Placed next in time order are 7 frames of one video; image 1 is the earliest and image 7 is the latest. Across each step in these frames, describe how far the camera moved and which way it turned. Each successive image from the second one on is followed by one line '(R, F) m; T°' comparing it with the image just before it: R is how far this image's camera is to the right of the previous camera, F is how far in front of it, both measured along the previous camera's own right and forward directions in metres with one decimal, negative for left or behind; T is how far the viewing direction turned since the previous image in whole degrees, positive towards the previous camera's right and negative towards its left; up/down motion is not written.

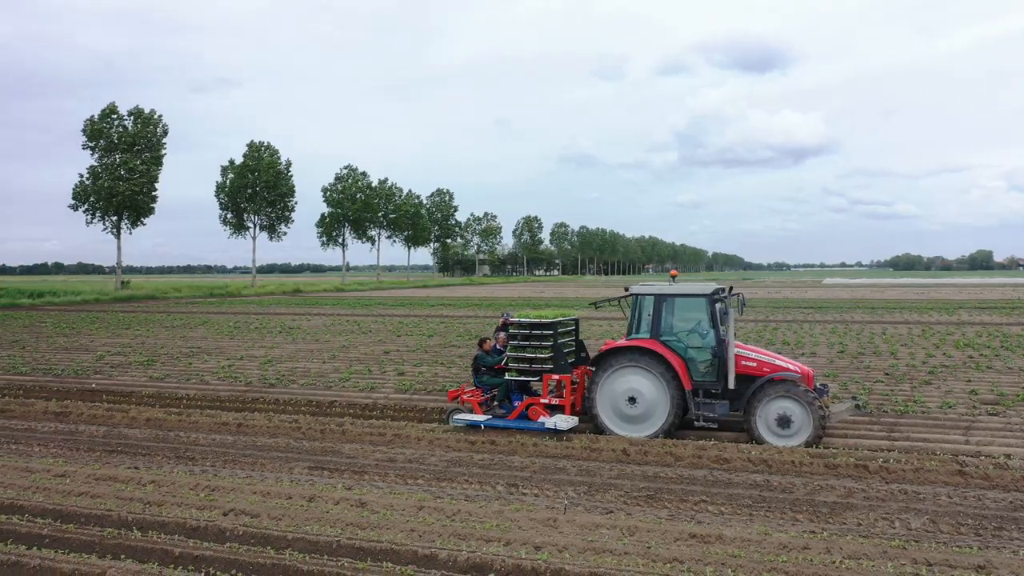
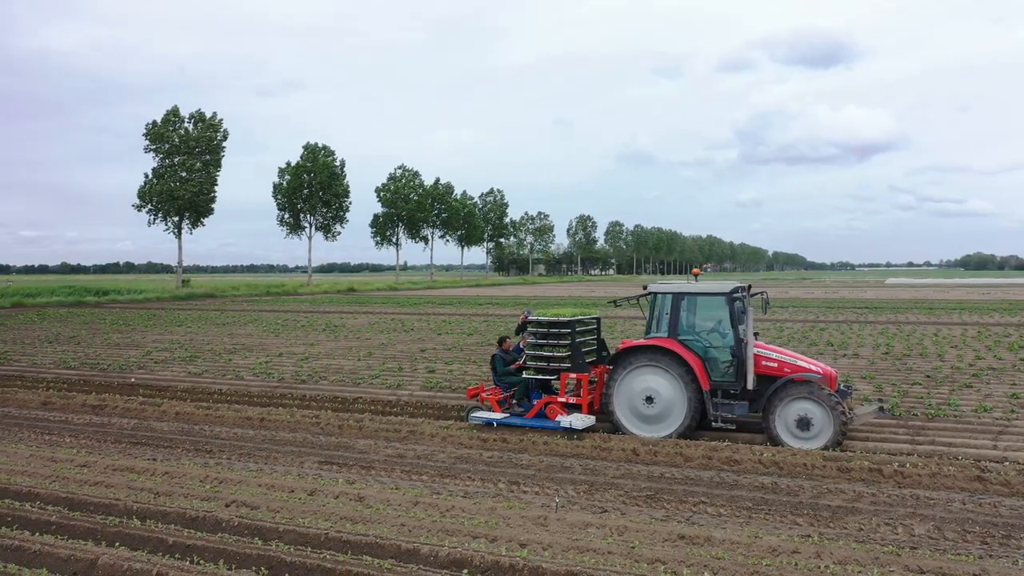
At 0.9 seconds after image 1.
(+0.5, 0.0) m; -4°
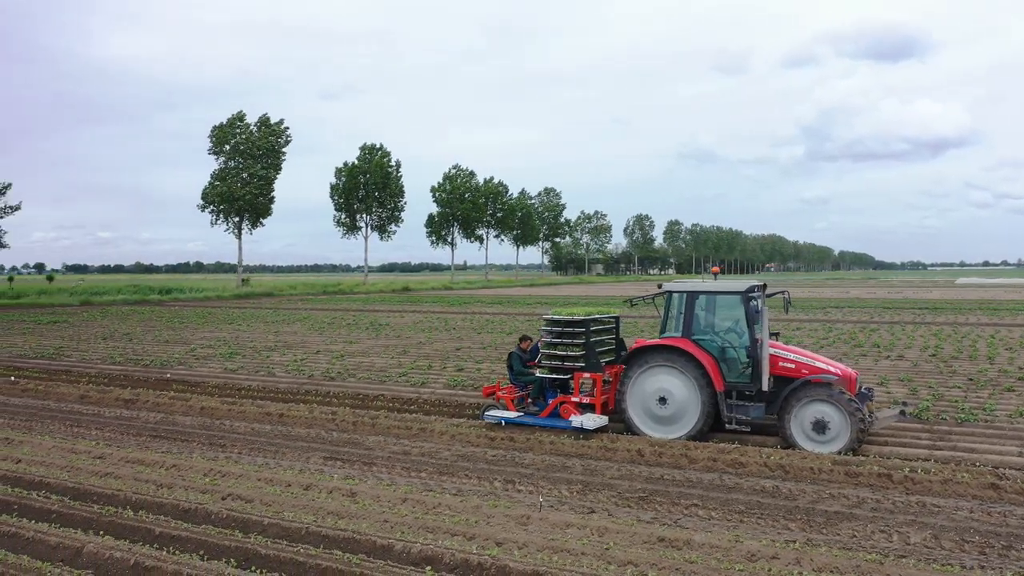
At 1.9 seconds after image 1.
(+0.5, 0.0) m; -4°
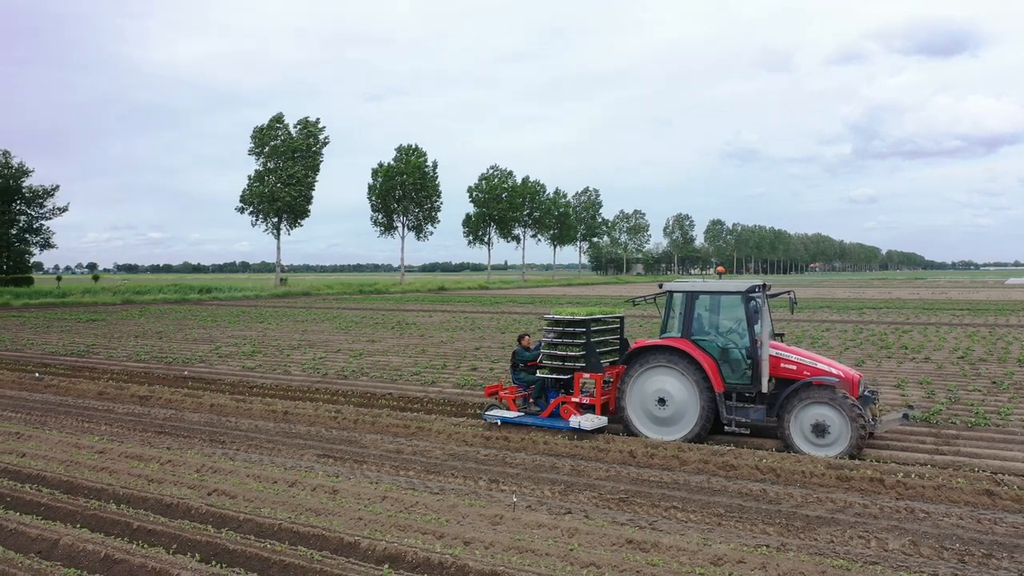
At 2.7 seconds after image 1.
(+0.5, 0.0) m; -3°
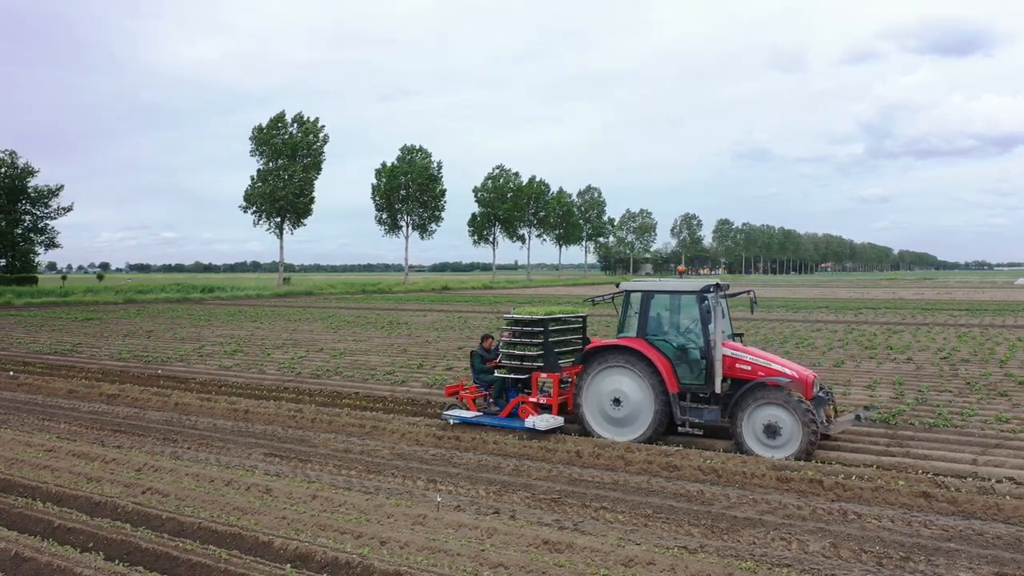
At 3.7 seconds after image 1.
(+0.6, 0.0) m; -1°
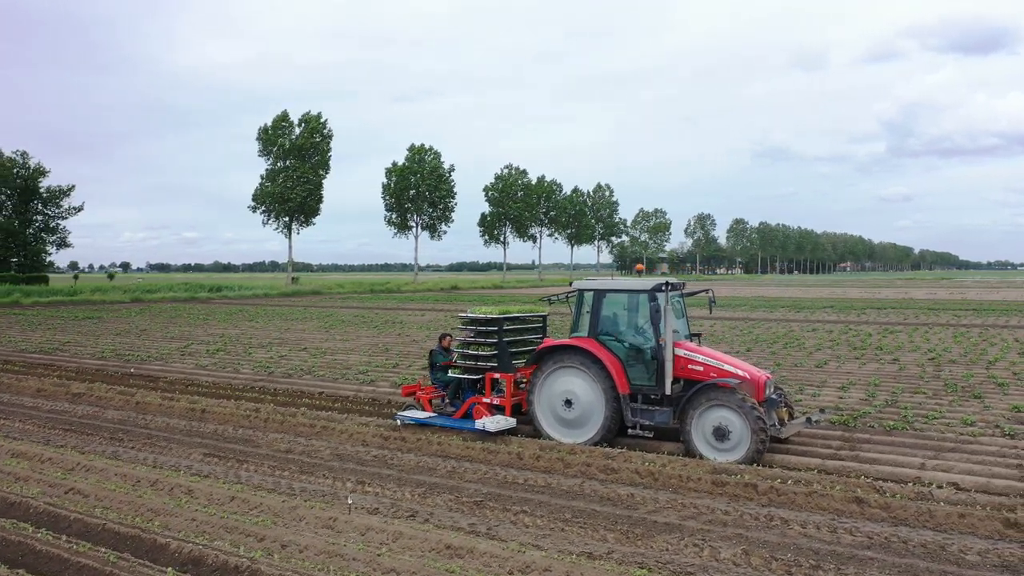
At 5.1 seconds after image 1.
(+0.7, +0.1) m; -1°
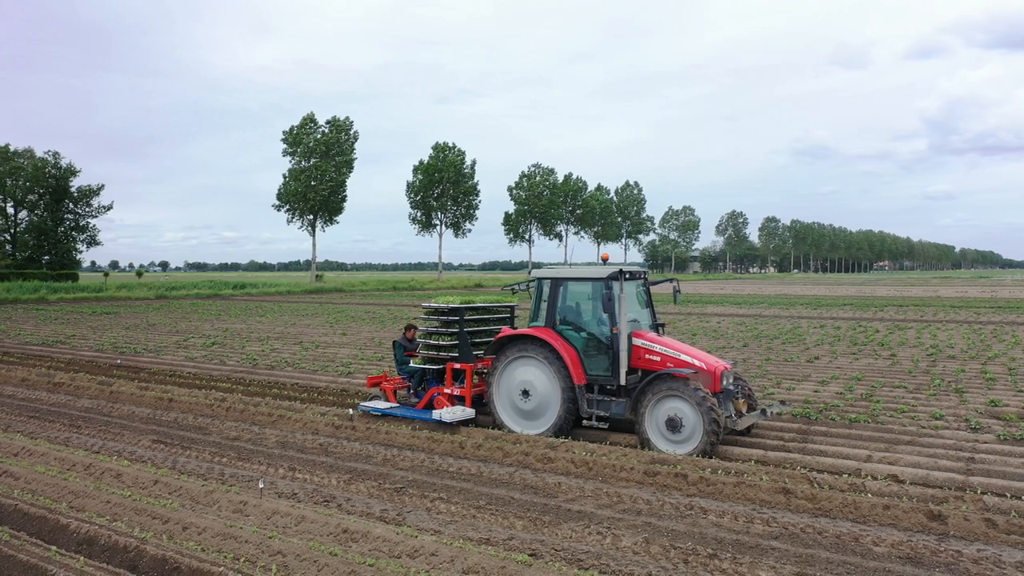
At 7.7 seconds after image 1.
(+0.8, +0.1) m; -2°
